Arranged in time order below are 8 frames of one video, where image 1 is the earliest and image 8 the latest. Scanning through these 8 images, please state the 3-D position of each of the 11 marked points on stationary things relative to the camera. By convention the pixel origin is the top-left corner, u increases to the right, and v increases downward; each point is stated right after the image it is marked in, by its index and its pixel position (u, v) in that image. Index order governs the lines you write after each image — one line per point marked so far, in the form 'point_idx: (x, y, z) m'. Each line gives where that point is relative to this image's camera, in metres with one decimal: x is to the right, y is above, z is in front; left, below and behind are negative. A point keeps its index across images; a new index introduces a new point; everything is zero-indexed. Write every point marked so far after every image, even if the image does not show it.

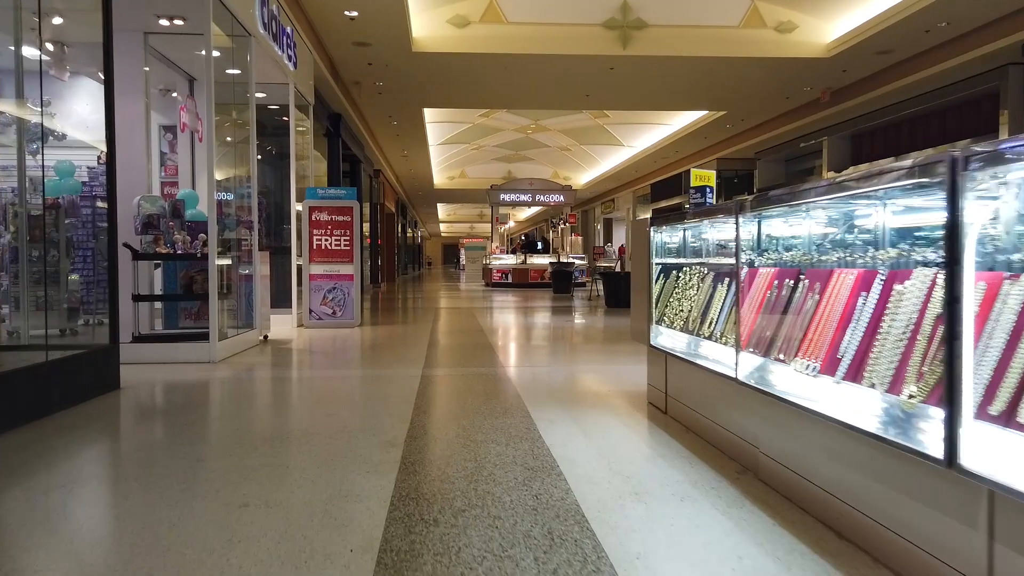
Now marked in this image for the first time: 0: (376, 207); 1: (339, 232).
0: (-3.5, +2.1, +19.1) m
1: (-1.8, +0.6, +7.6) m
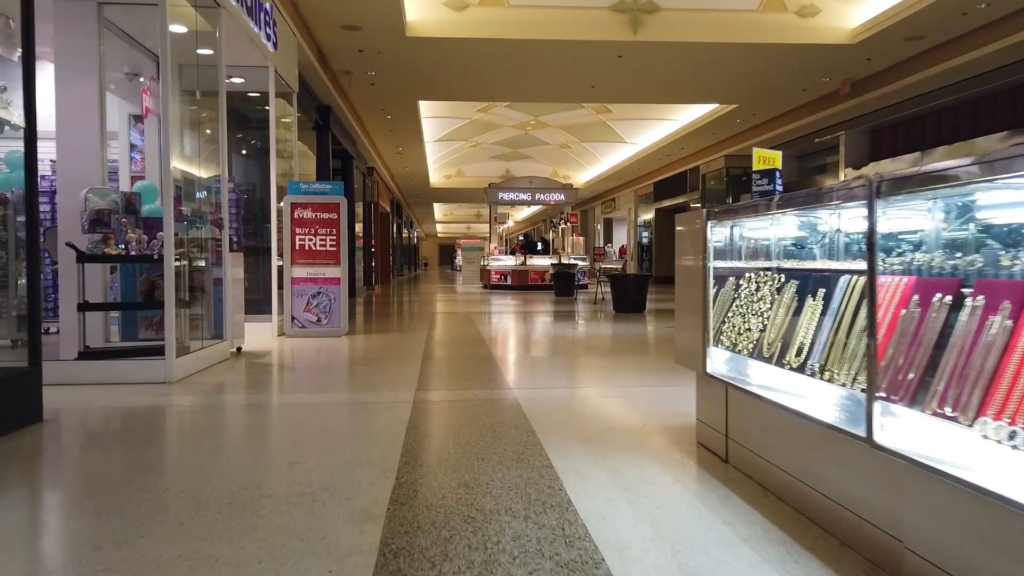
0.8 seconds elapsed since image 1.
0: (-3.5, +2.0, +18.4) m
1: (-1.7, +0.5, +6.9) m
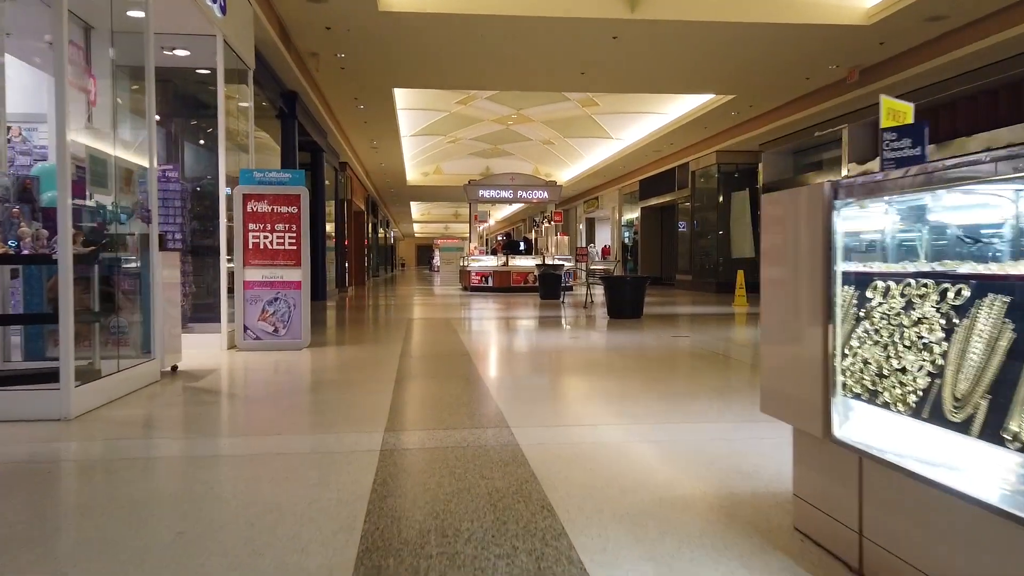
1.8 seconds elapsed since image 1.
0: (-3.9, +2.0, +17.4) m
1: (-1.8, +0.5, +5.9) m
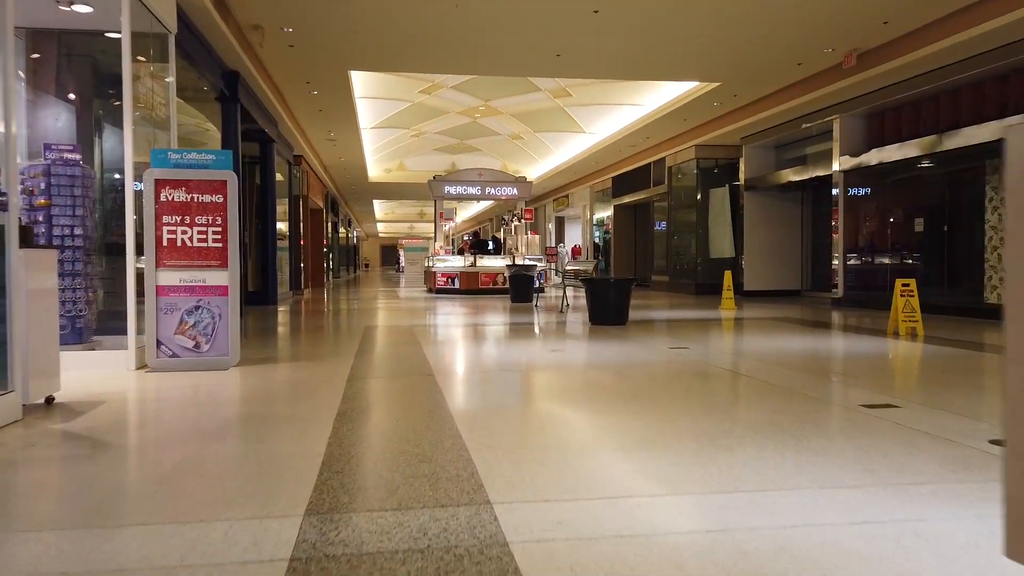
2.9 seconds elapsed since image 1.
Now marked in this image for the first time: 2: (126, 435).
0: (-4.6, +1.9, +16.3) m
1: (-2.0, +0.5, +4.9) m
2: (-1.7, -0.6, +3.3) m
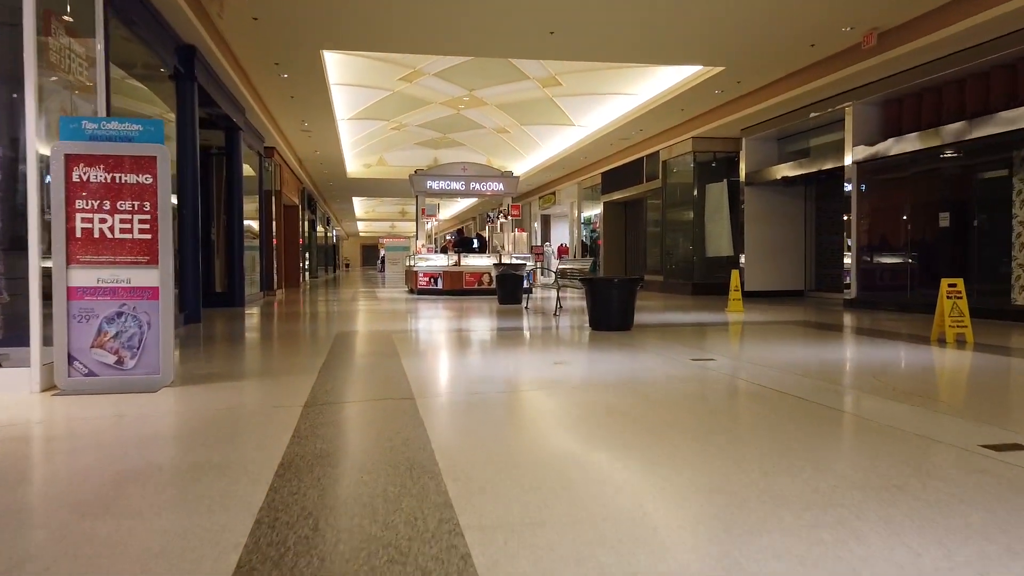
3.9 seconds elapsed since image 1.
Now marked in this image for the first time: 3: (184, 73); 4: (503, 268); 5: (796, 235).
0: (-4.9, +1.9, +15.3) m
1: (-2.0, +0.4, +3.9) m
2: (-1.7, -0.7, +2.4) m
3: (-3.7, +2.4, +8.4) m
4: (-0.2, +0.3, +12.2) m
5: (+5.2, +1.0, +13.7) m
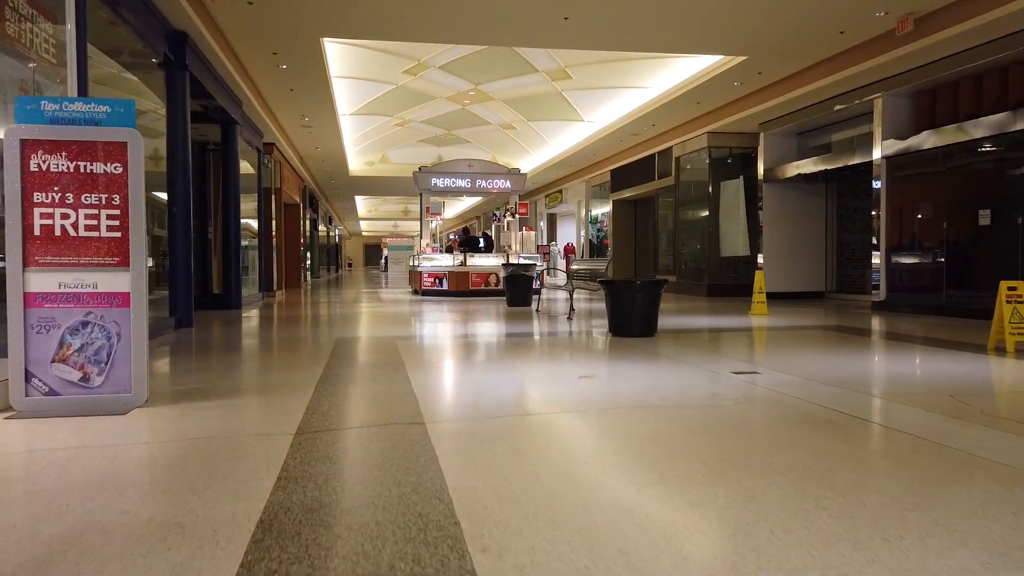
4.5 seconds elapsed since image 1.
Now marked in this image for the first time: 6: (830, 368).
0: (-4.8, +1.9, +14.8) m
1: (-1.9, +0.4, +3.4) m
2: (-1.6, -0.7, +1.9) m
3: (-3.5, +2.4, +7.9) m
4: (0.0, +0.3, +11.7) m
5: (+5.3, +1.0, +13.2) m
6: (+2.4, -0.6, +5.8) m
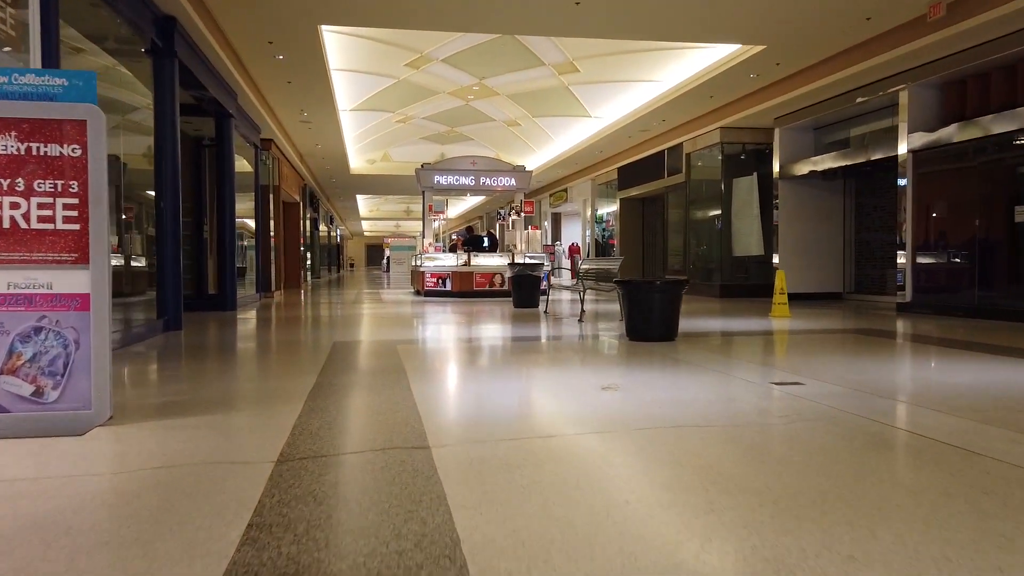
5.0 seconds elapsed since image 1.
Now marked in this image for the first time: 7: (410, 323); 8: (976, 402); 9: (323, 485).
0: (-4.7, +1.9, +14.3) m
1: (-1.8, +0.4, +3.0) m
2: (-1.5, -0.7, +1.4) m
3: (-3.5, +2.4, +7.4) m
4: (+0.1, +0.3, +11.2) m
5: (+5.4, +0.9, +12.7) m
6: (+2.5, -0.6, +5.3) m
7: (-1.2, -0.4, +9.0) m
8: (+2.5, -0.7, +4.1) m
9: (-0.6, -0.6, +2.3) m
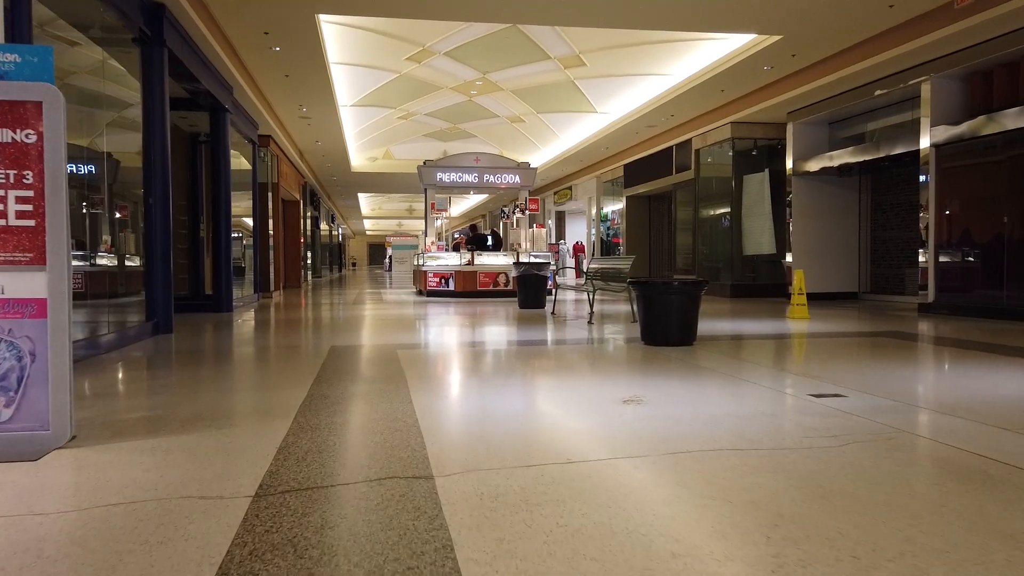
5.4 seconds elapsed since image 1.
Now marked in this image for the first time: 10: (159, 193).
0: (-4.6, +1.9, +14.0) m
1: (-1.8, +0.4, +2.6) m
2: (-1.5, -0.7, +1.1) m
3: (-3.4, +2.4, +7.1) m
4: (+0.2, +0.3, +10.9) m
5: (+5.5, +0.9, +12.3) m
6: (+2.6, -0.6, +4.9) m
7: (-1.1, -0.4, +8.6) m
8: (+2.6, -0.7, +3.7) m
9: (-0.5, -0.6, +1.9) m
10: (-3.4, +0.9, +7.3) m
